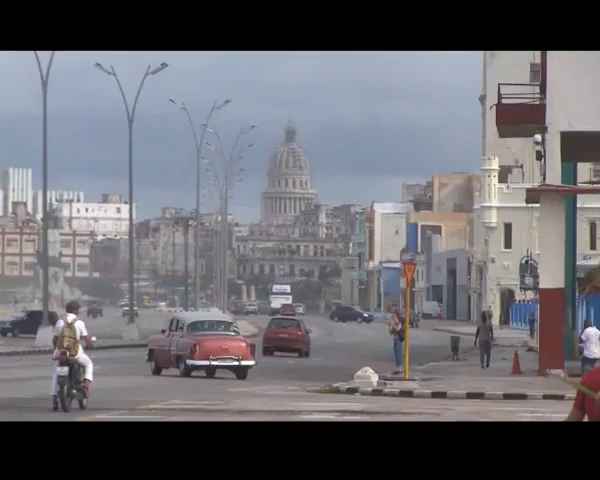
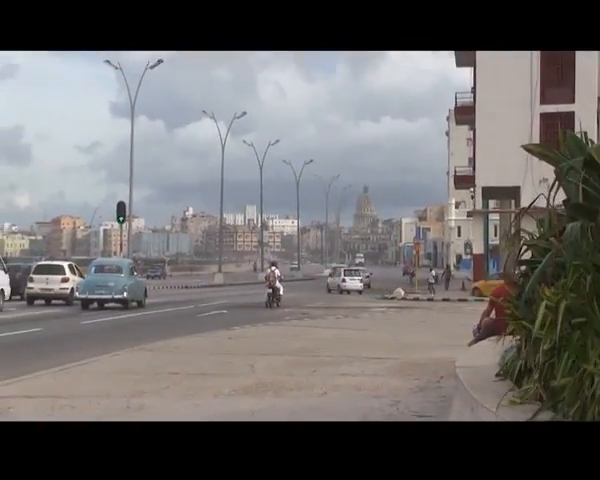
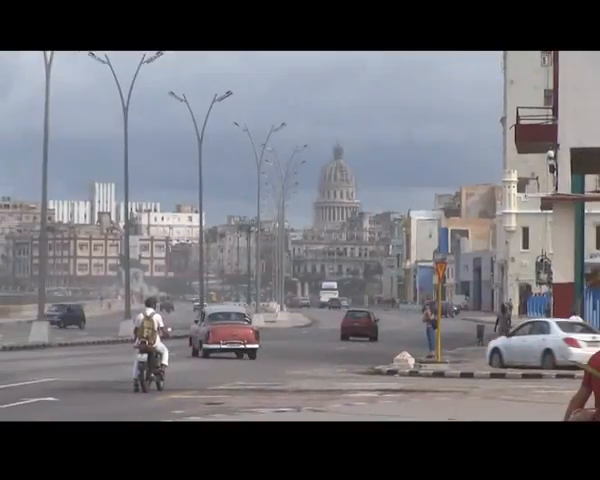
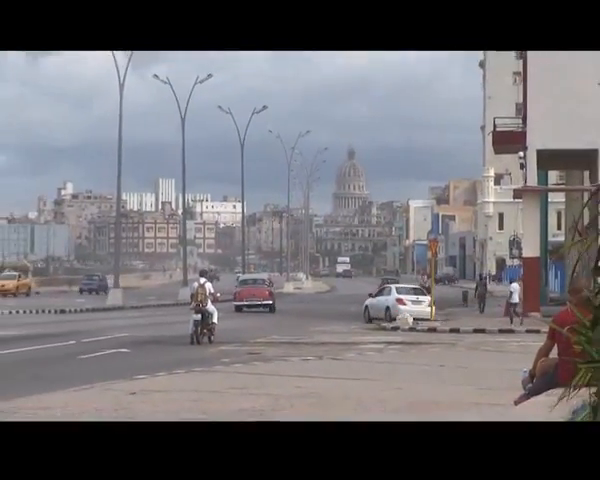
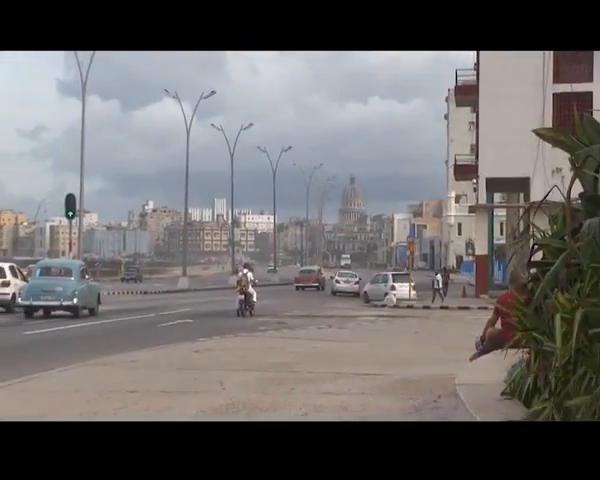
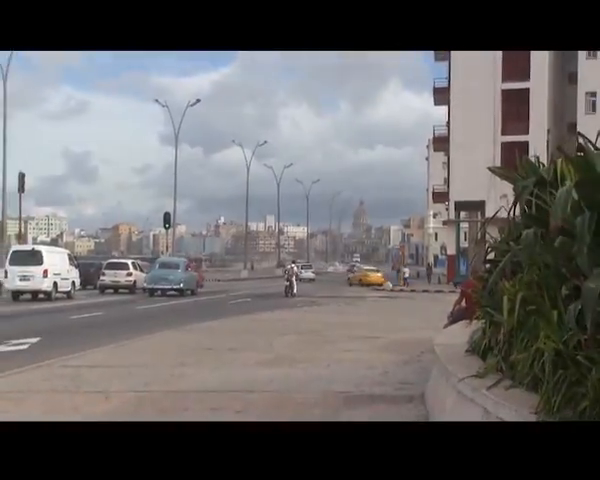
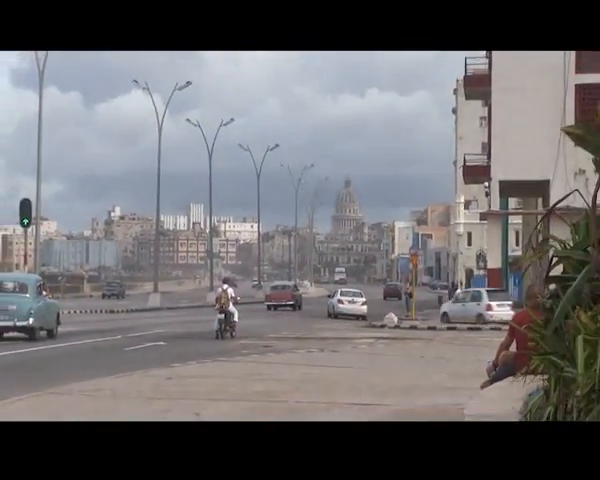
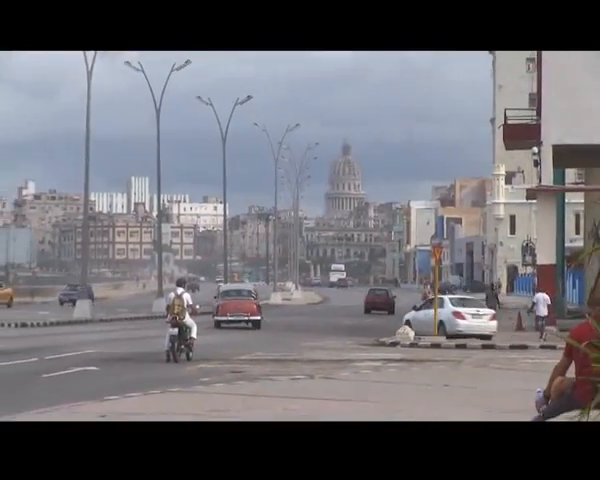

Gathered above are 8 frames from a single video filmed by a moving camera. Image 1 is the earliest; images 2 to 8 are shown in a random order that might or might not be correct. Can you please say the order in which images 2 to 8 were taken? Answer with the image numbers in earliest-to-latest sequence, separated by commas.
3, 8, 4, 7, 5, 2, 6
